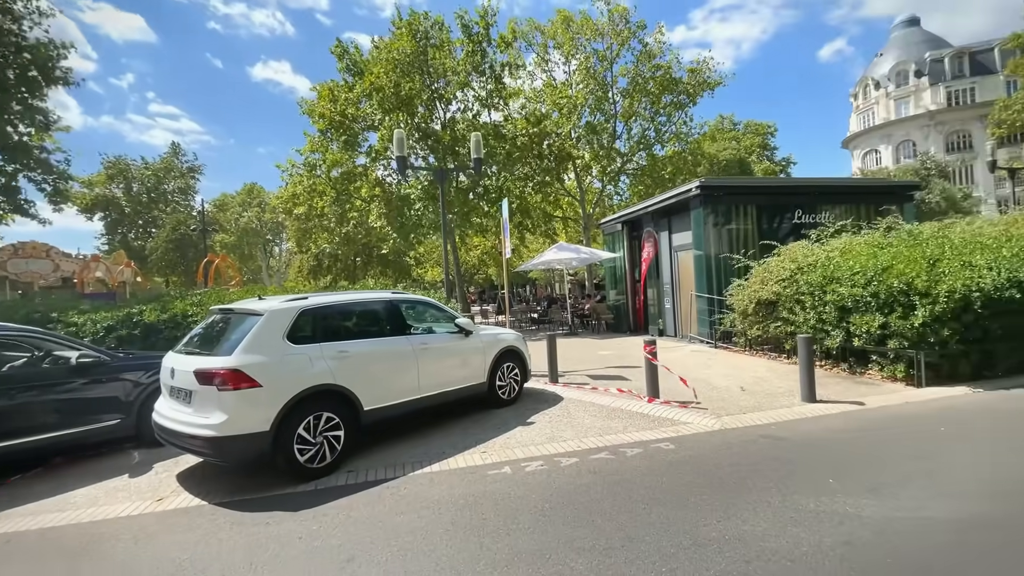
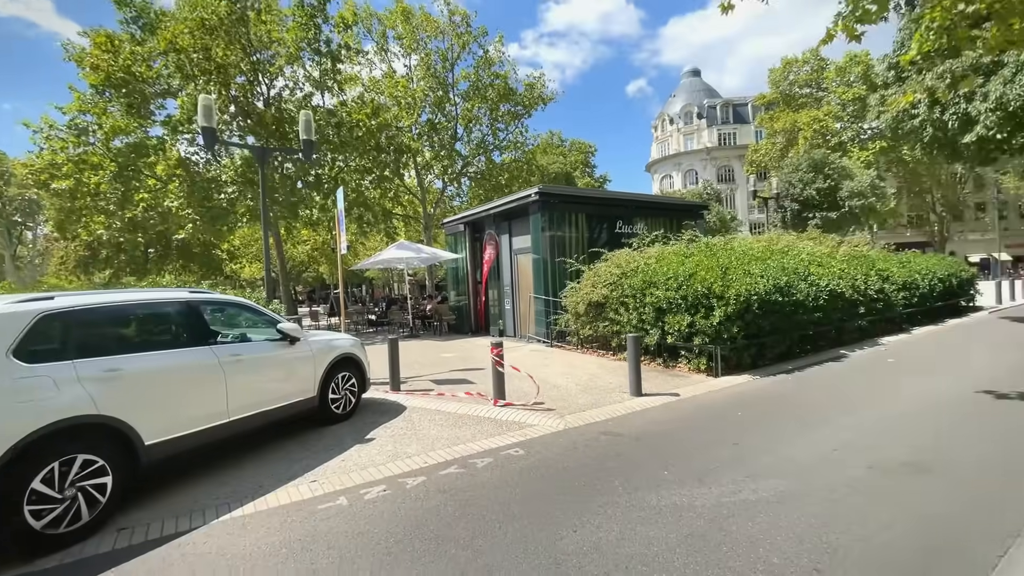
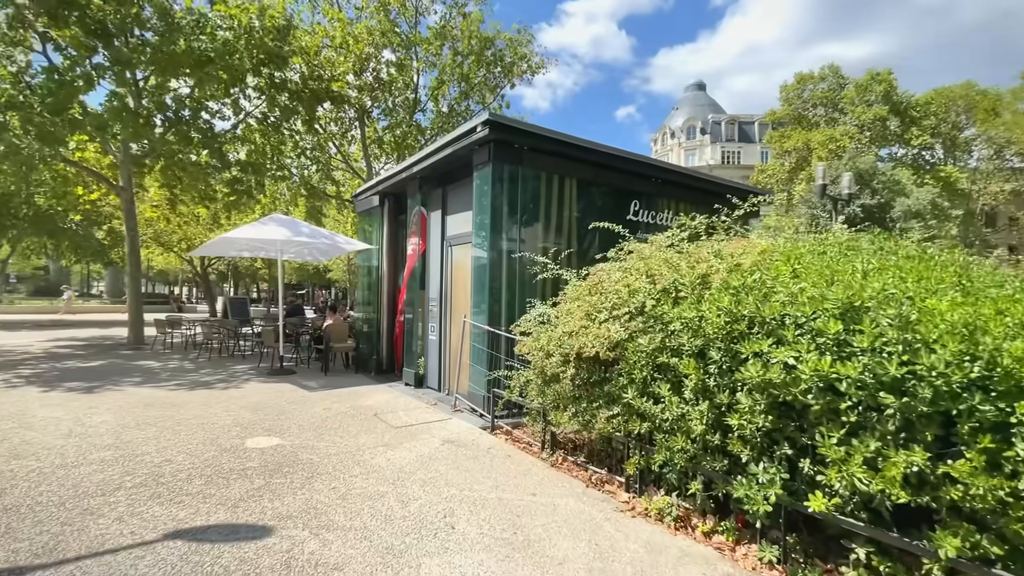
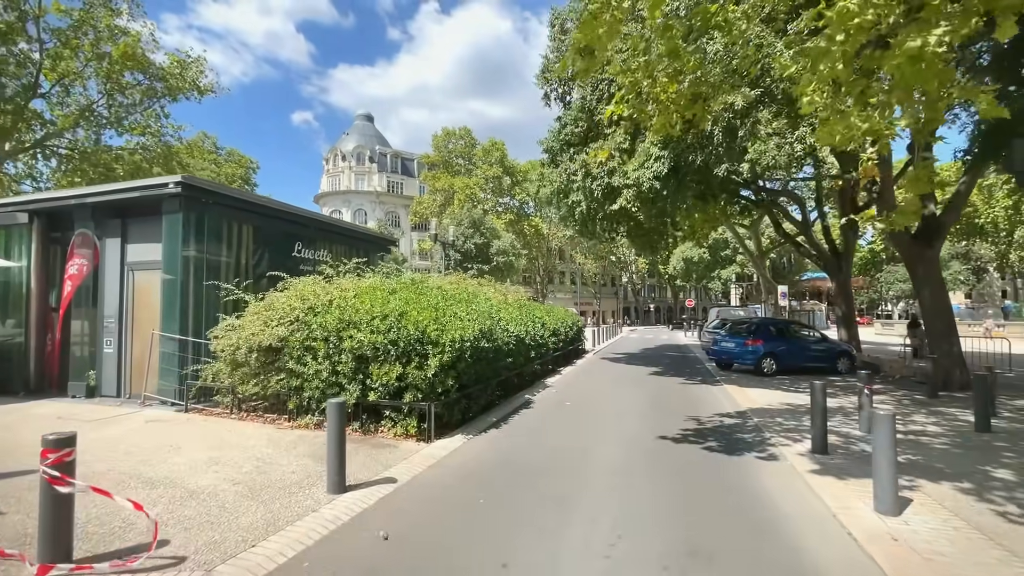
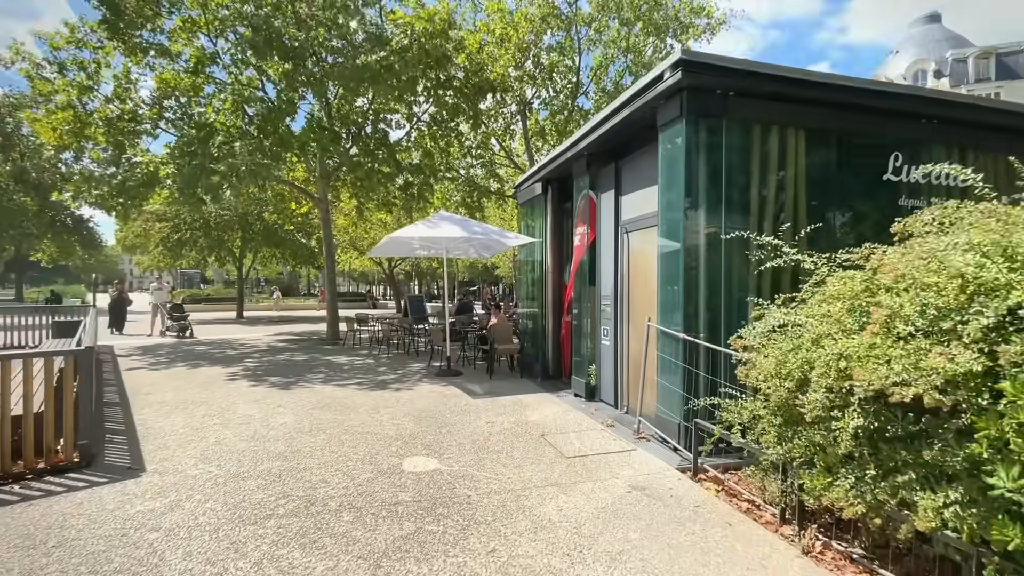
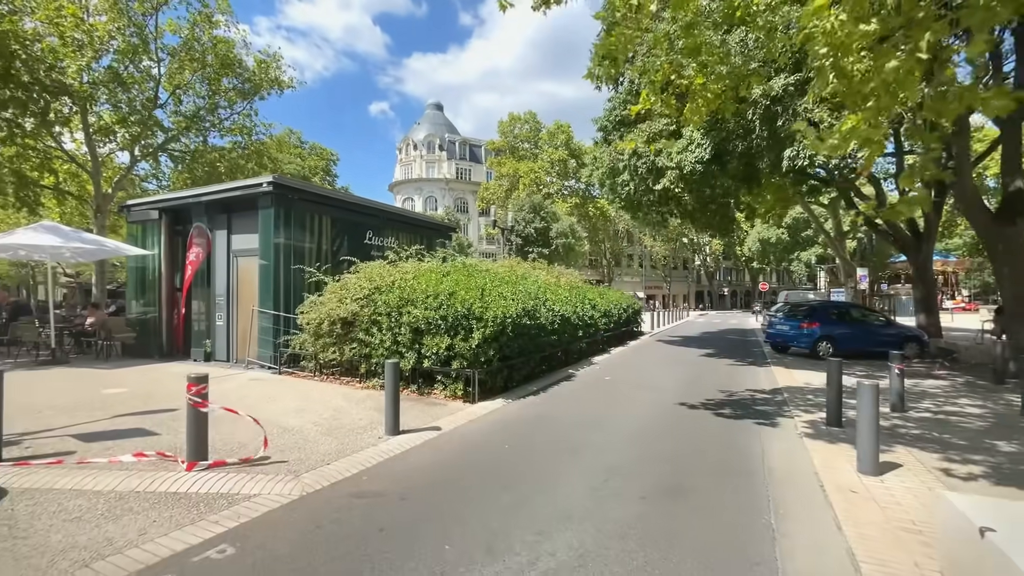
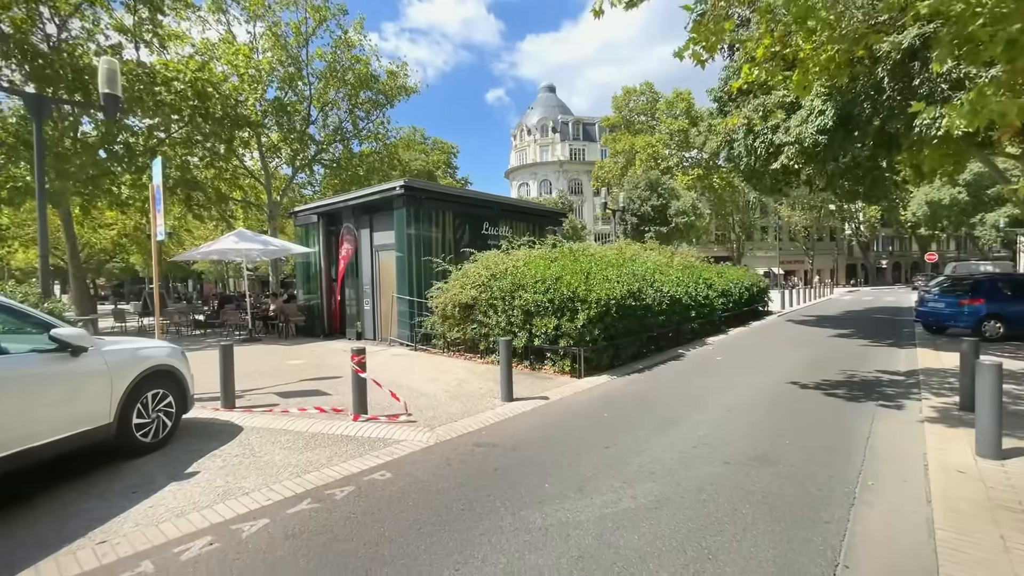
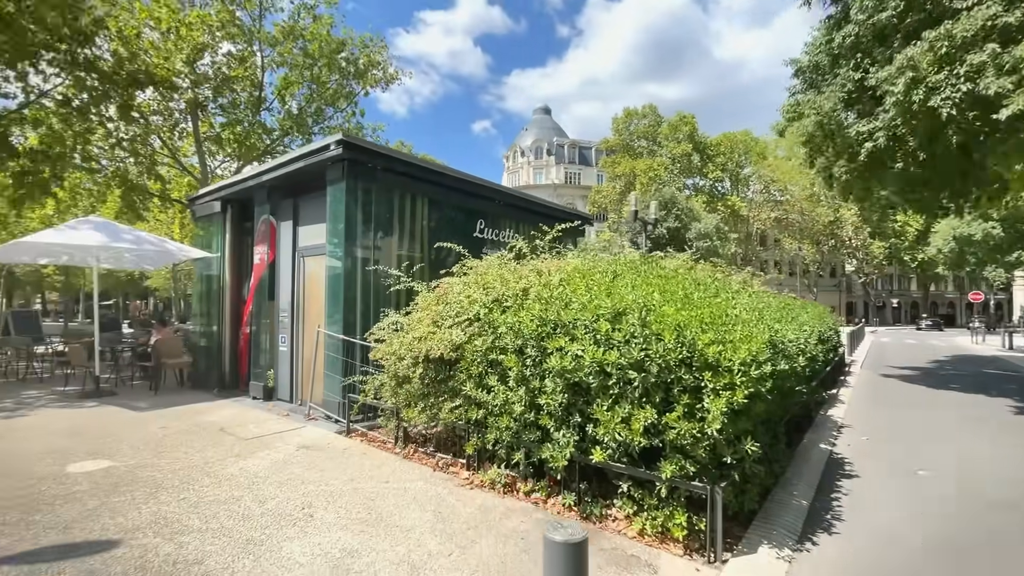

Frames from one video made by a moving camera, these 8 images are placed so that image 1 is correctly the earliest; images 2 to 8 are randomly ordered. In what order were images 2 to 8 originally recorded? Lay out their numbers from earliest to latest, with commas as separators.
2, 7, 6, 4, 8, 3, 5
